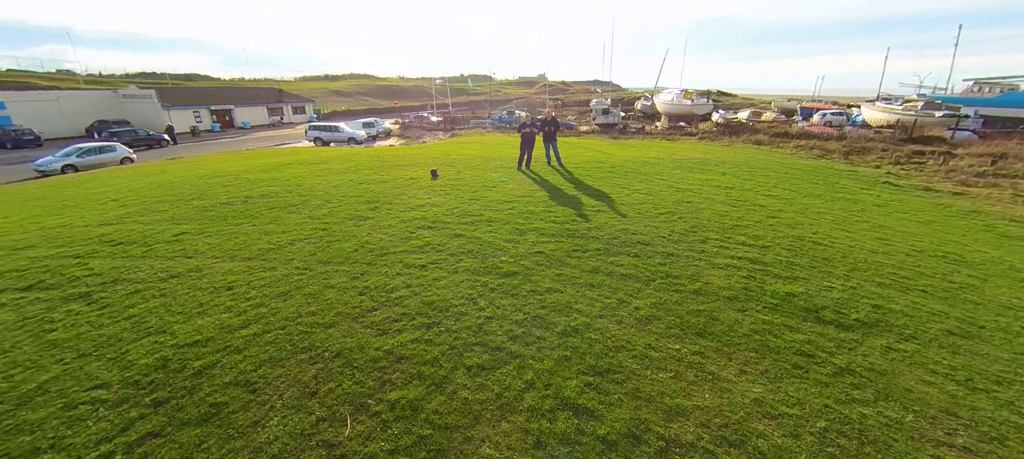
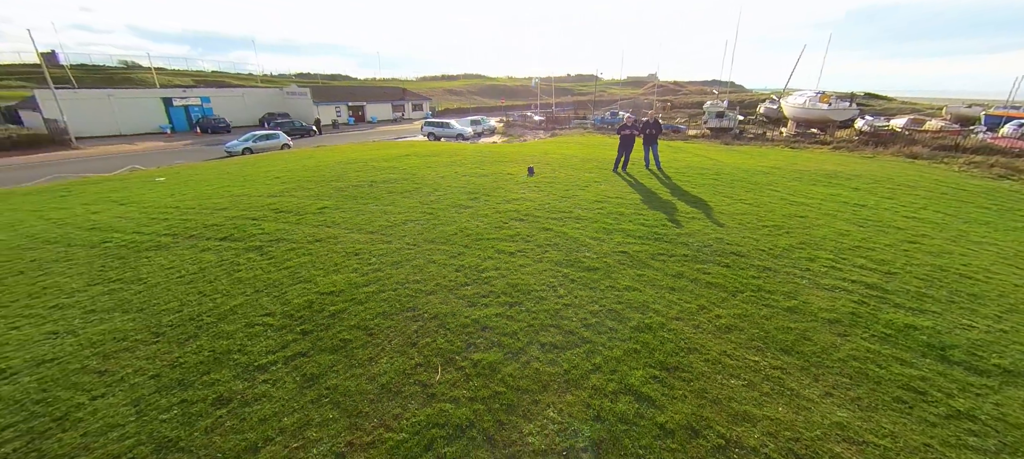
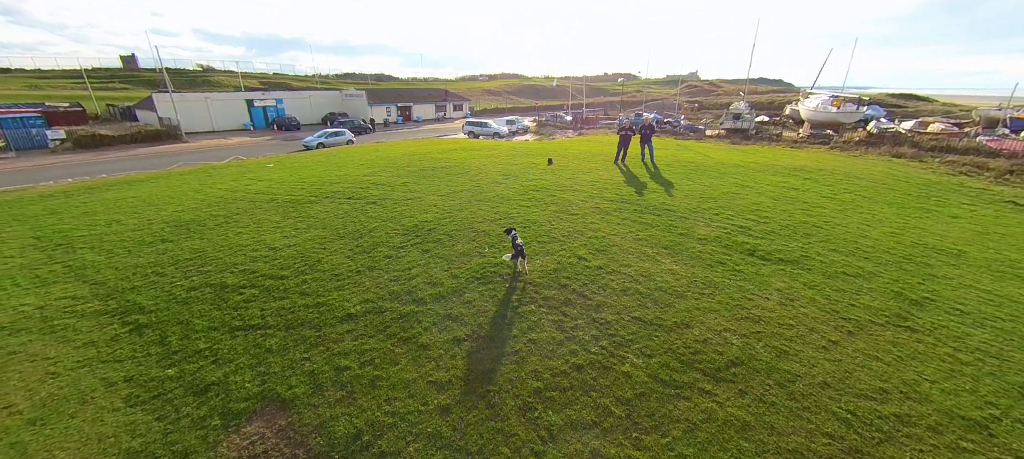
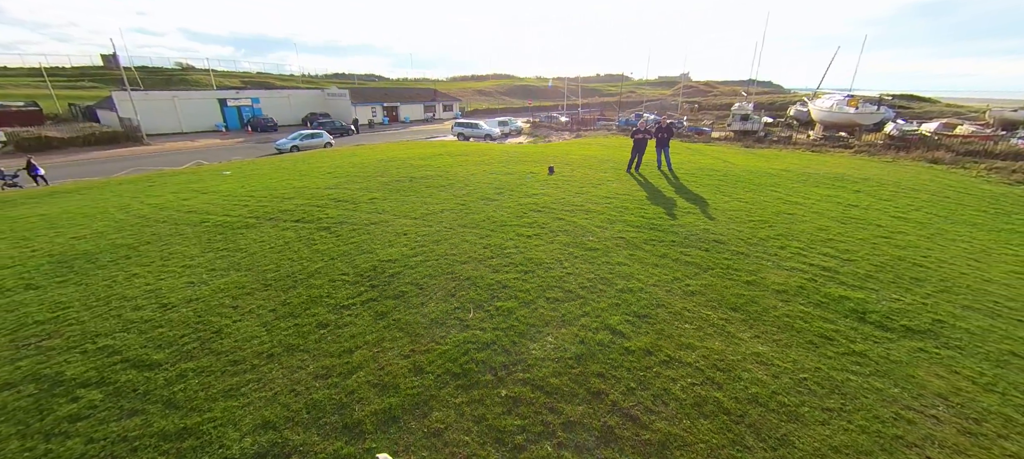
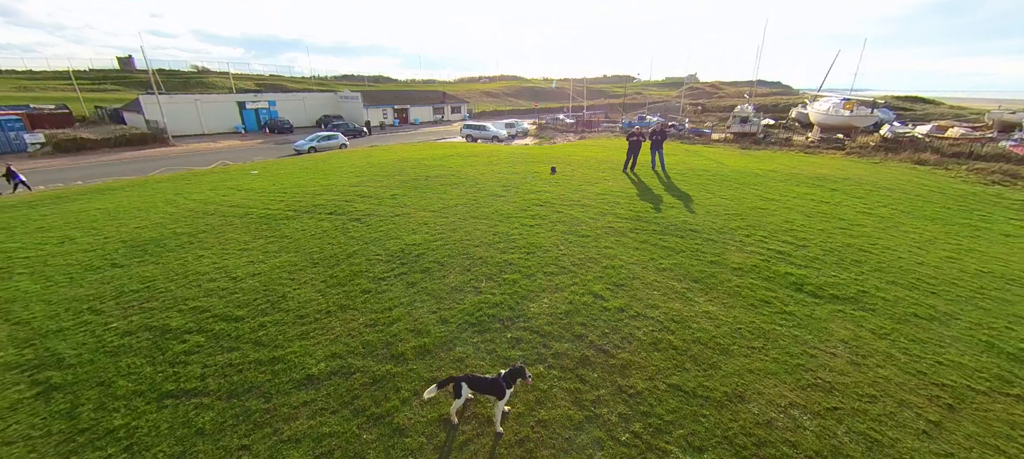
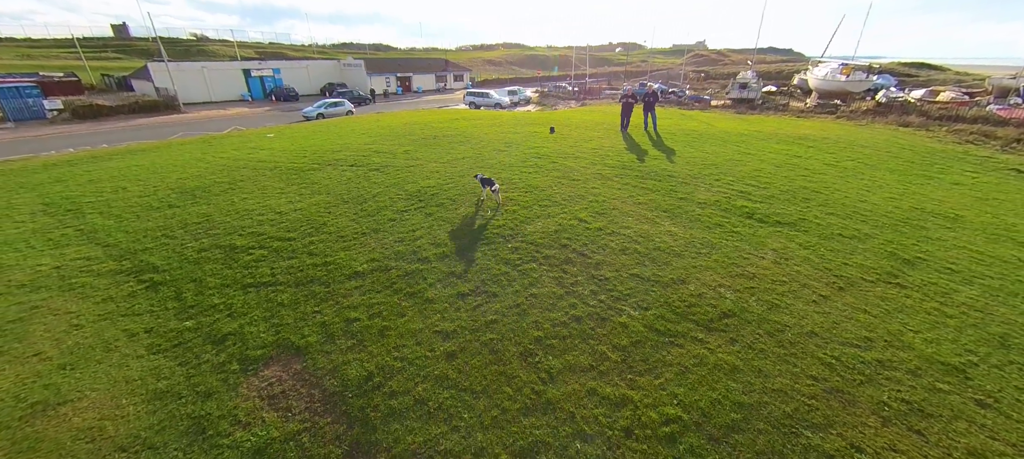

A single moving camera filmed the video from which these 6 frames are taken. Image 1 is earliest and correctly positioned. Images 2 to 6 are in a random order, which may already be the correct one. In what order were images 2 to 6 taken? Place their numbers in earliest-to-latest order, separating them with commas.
2, 4, 5, 3, 6
